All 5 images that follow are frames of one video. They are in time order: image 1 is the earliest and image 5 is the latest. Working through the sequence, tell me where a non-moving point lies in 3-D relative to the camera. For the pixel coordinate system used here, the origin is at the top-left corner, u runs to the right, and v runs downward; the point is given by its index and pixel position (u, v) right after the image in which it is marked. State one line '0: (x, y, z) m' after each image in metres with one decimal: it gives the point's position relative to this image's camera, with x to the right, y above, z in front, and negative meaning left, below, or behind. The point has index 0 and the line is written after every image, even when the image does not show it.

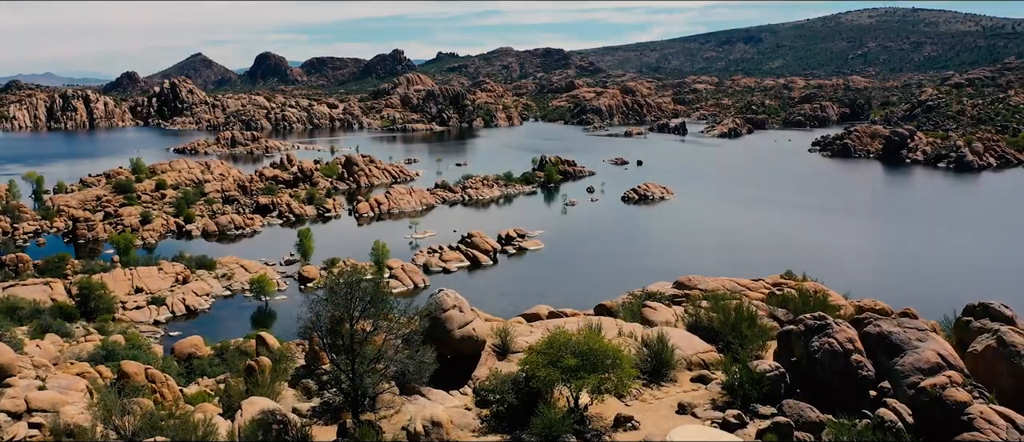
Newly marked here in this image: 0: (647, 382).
0: (+1.9, -2.3, +8.7) m
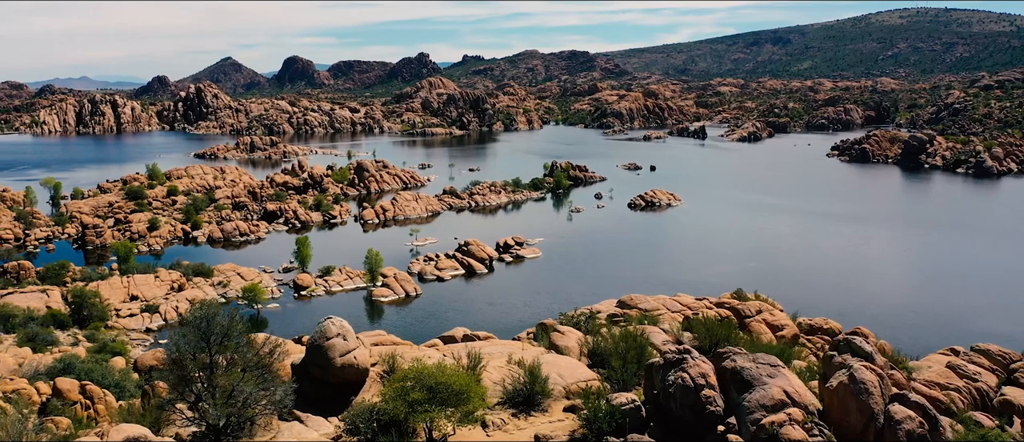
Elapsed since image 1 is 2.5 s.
0: (+0.1, -2.8, +8.8) m
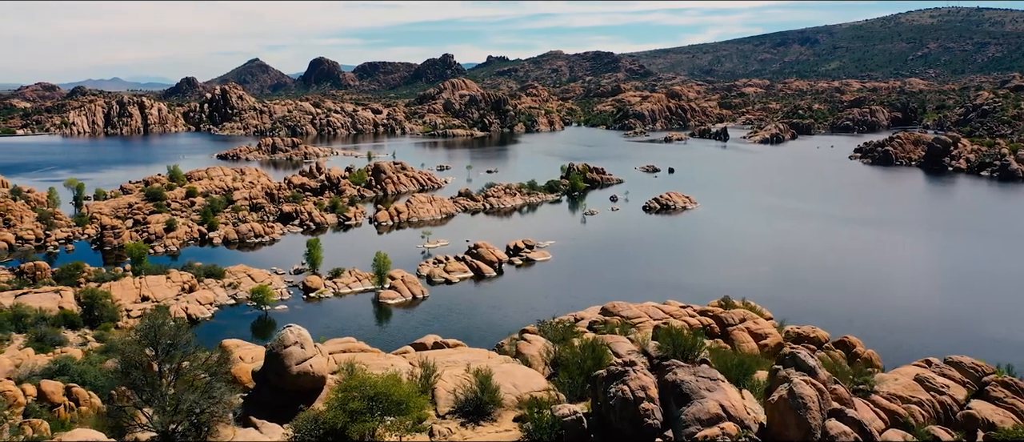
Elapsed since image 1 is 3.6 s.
0: (-0.7, -3.0, +9.0) m
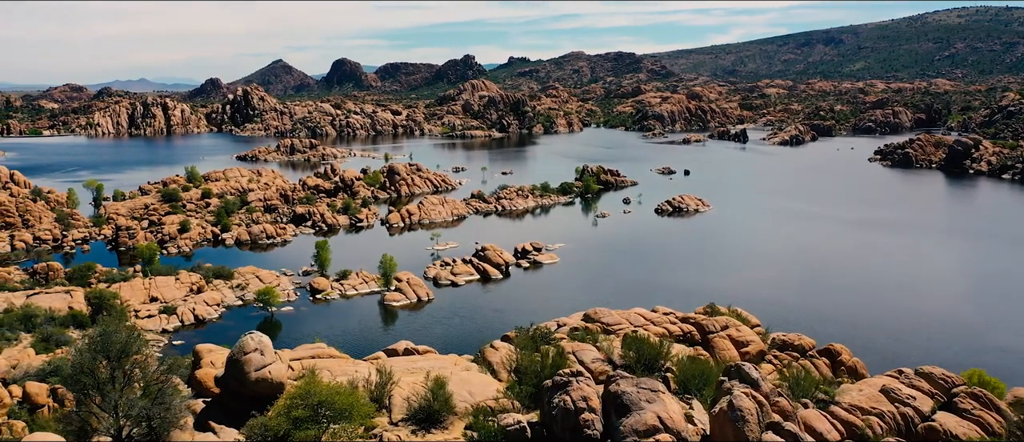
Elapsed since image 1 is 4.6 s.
0: (-1.5, -3.1, +9.1) m
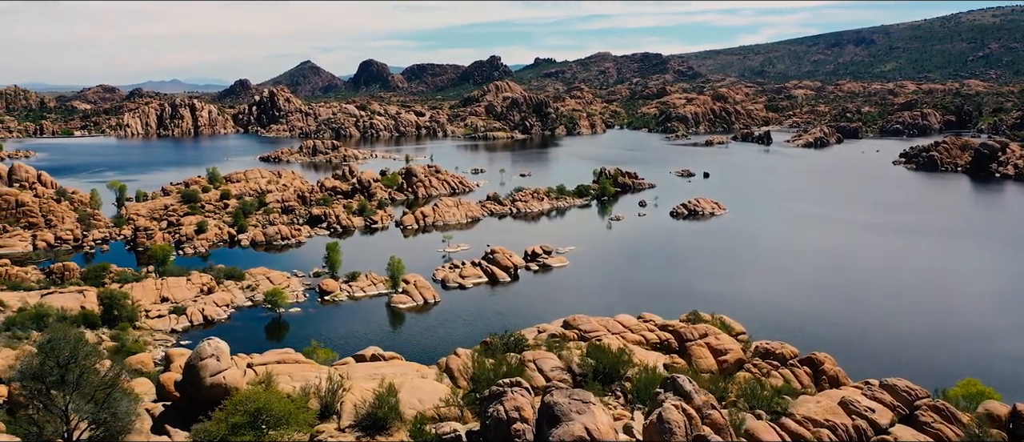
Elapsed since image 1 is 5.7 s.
0: (-2.3, -3.3, +9.3) m
